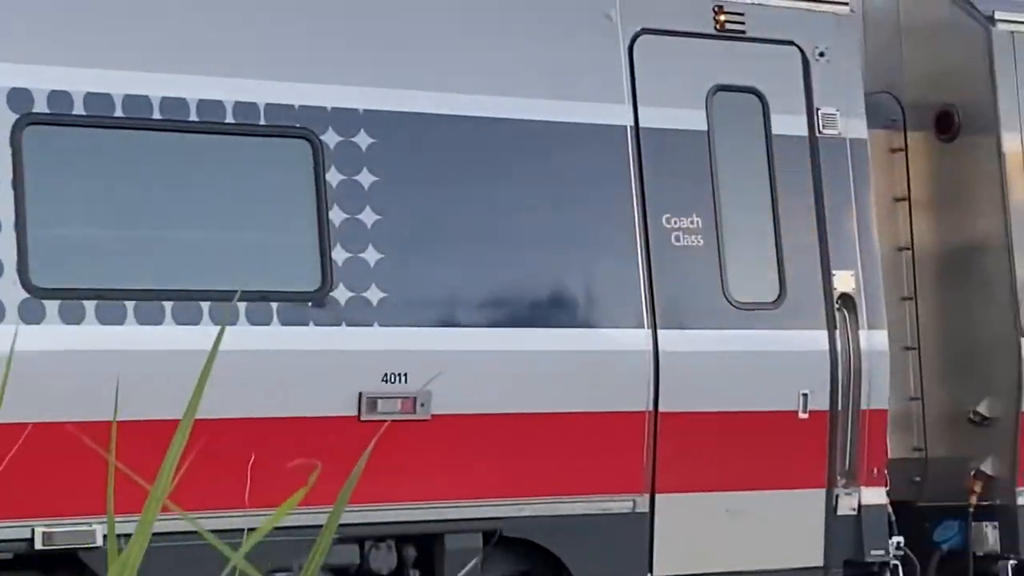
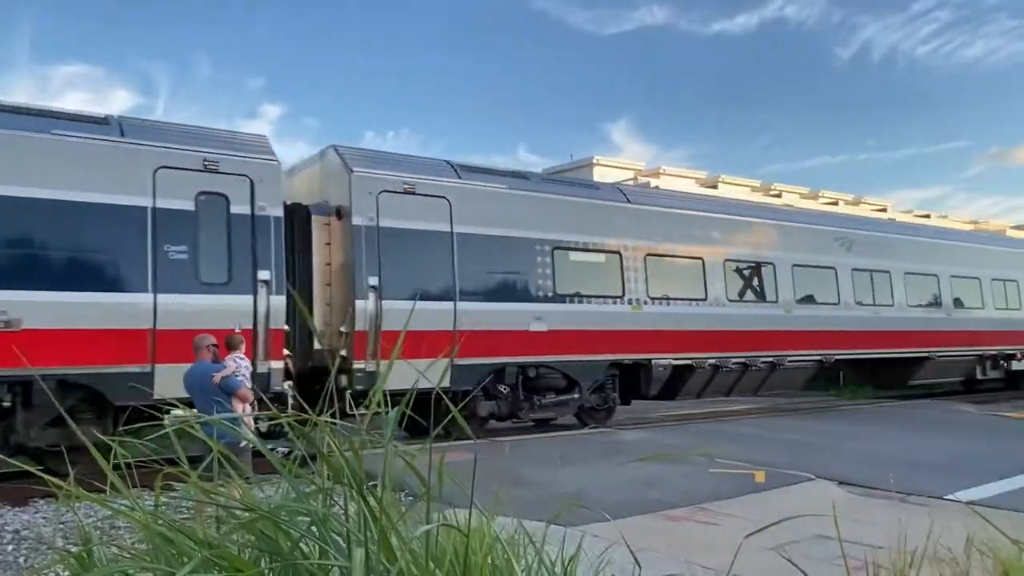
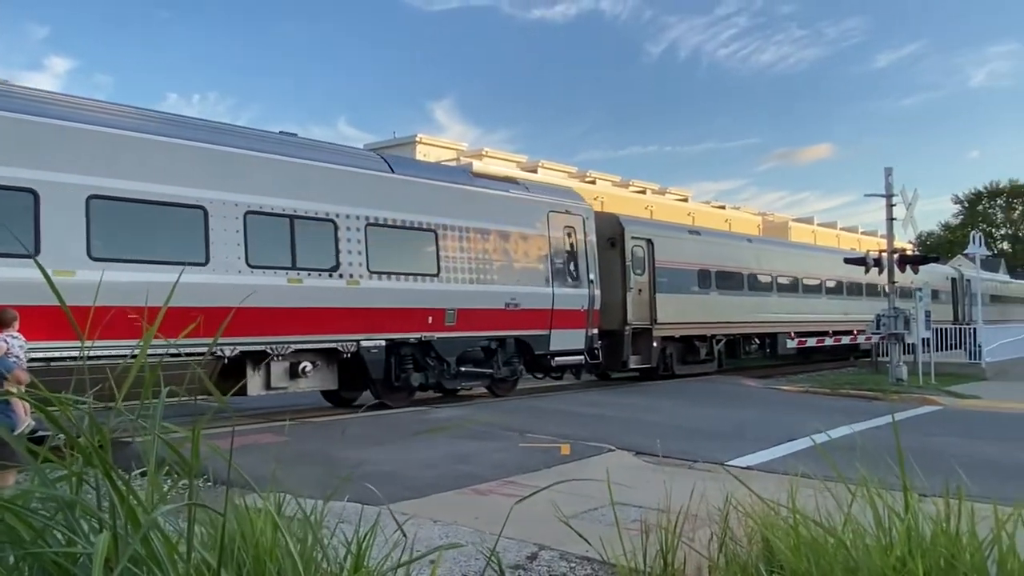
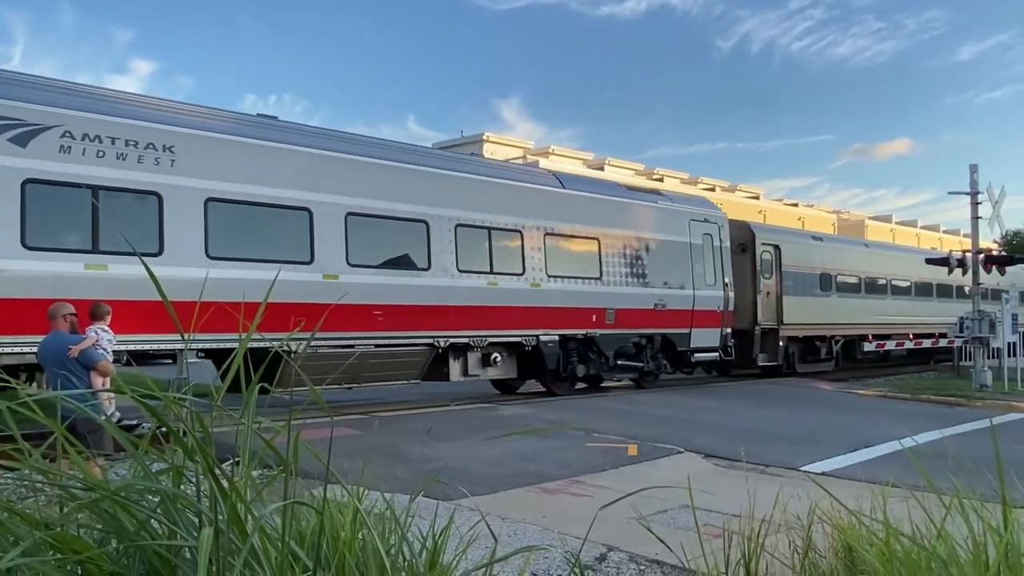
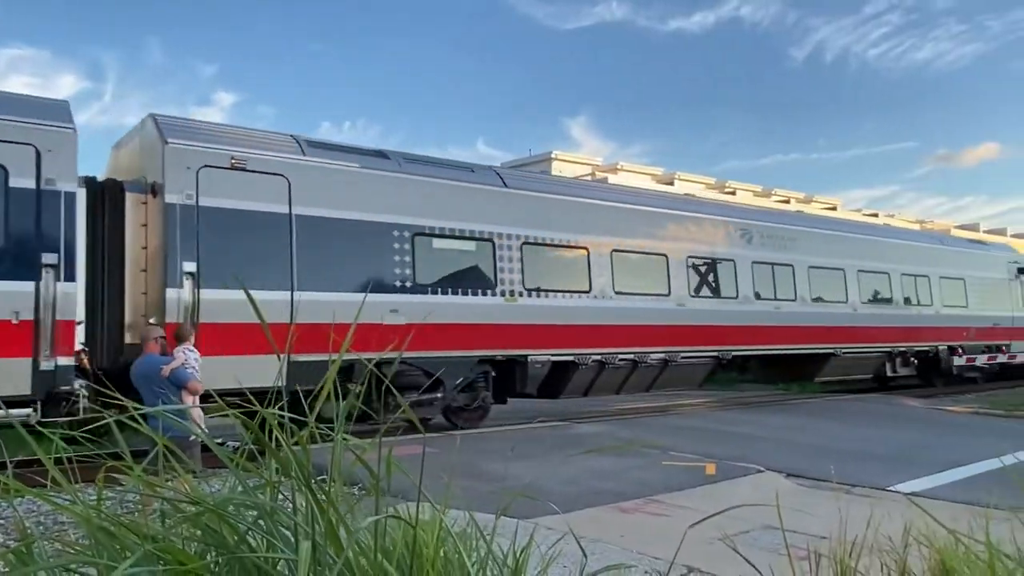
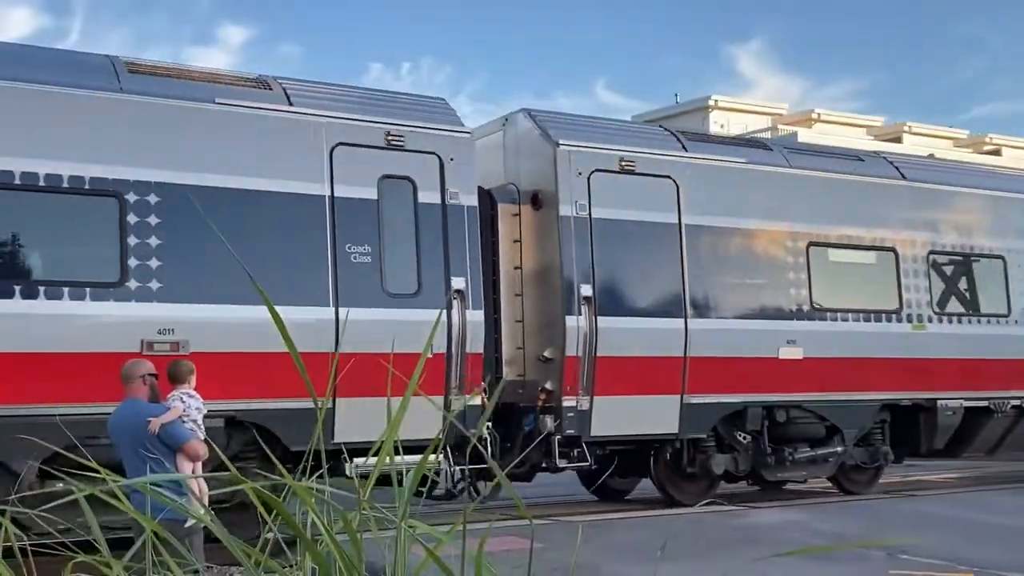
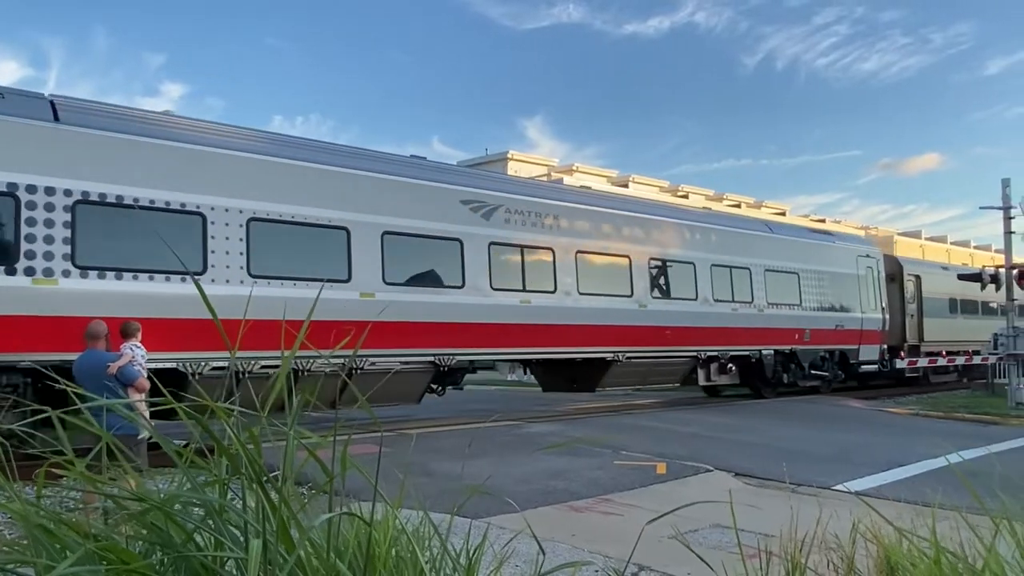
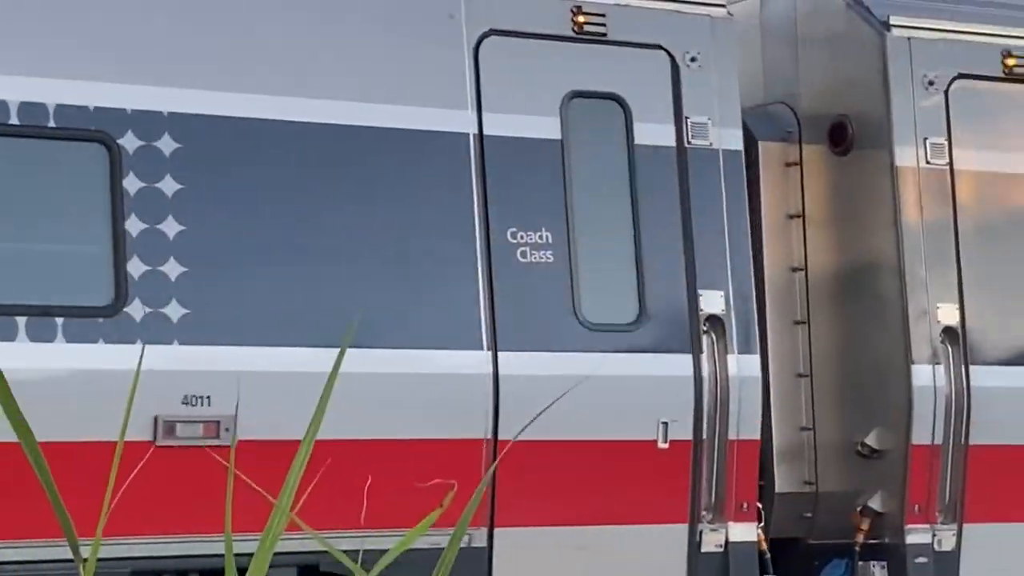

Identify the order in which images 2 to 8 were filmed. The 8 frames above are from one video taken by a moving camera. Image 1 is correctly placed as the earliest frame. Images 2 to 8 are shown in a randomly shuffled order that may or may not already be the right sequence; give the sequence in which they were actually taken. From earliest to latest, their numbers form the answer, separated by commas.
8, 6, 2, 5, 7, 4, 3
